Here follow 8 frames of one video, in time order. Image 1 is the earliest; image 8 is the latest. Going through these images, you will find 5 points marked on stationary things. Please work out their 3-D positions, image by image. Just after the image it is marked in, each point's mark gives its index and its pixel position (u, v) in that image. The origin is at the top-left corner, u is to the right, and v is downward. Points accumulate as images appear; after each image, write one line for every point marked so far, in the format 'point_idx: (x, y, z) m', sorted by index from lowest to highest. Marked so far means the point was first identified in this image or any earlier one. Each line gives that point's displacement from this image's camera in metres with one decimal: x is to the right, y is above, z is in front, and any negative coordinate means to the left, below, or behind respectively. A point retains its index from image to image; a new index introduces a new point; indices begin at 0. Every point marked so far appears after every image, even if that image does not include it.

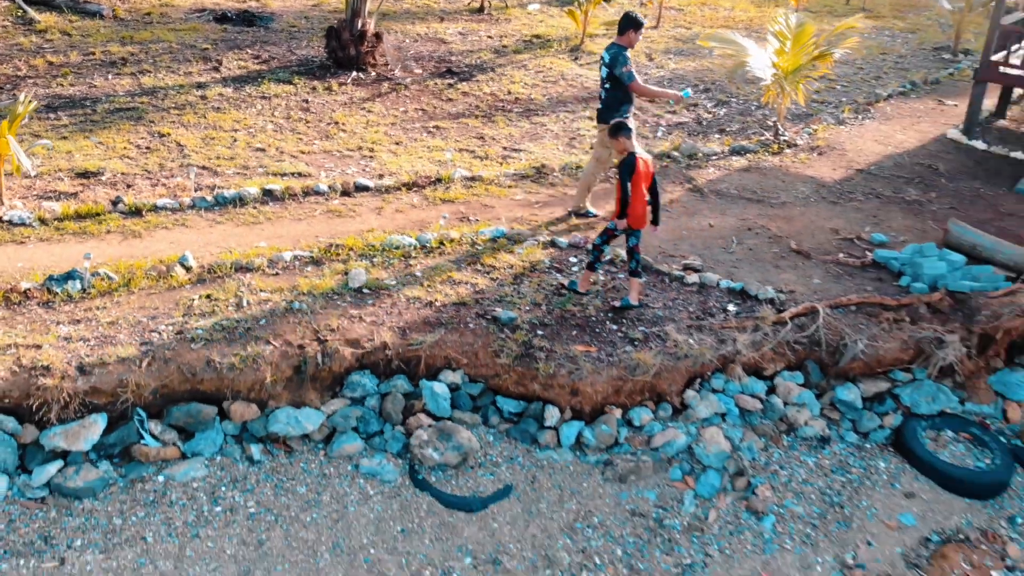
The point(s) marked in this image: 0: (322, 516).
0: (-1.0, -1.2, +5.0) m
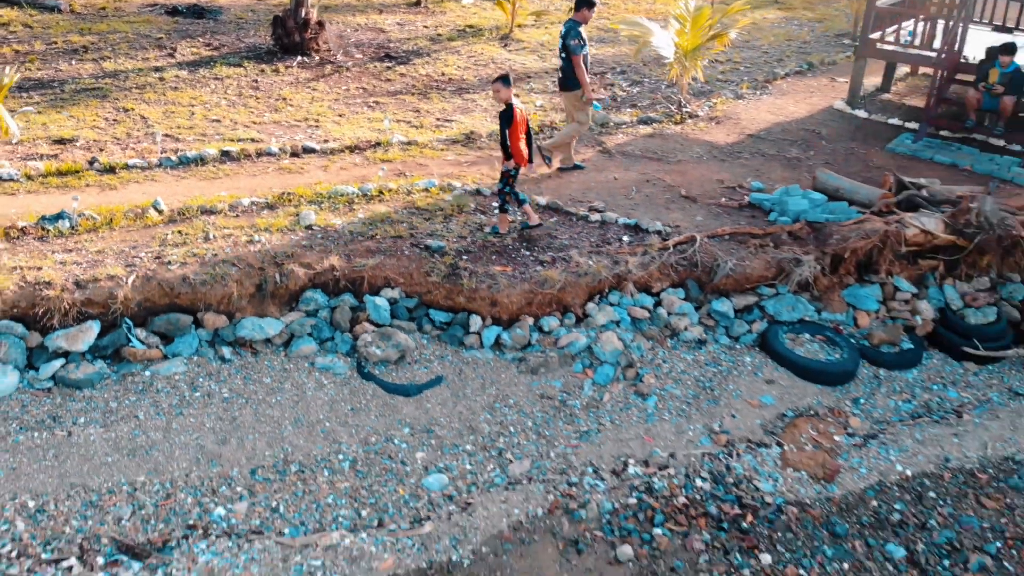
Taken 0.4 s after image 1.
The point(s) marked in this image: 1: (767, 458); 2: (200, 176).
0: (-1.4, -0.7, +6.0) m
1: (+1.6, -1.1, +6.1) m
2: (-2.6, +0.9, +8.0) m
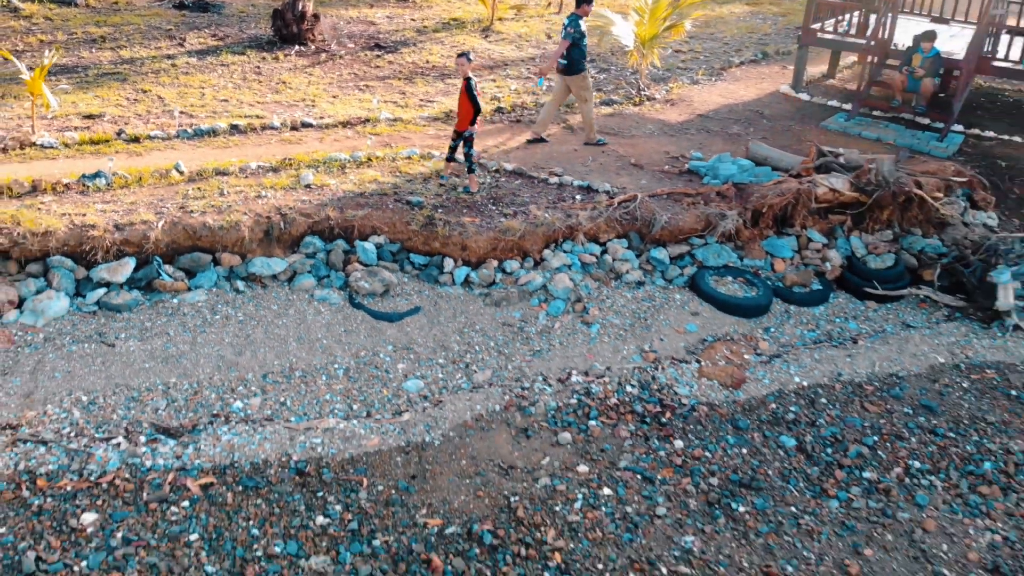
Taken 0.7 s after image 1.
0: (-1.7, -0.2, +7.2) m
1: (+1.3, -0.6, +7.4) m
2: (-2.9, +1.4, +9.2) m
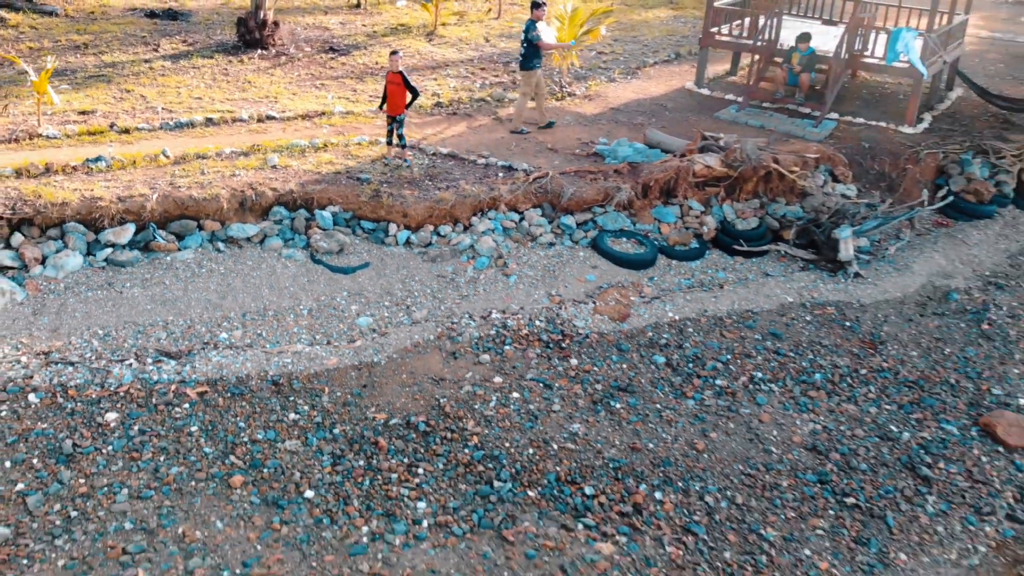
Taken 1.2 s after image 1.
0: (-2.3, +0.1, +8.9) m
1: (+0.7, -0.2, +9.2) m
2: (-3.6, +1.7, +10.9) m
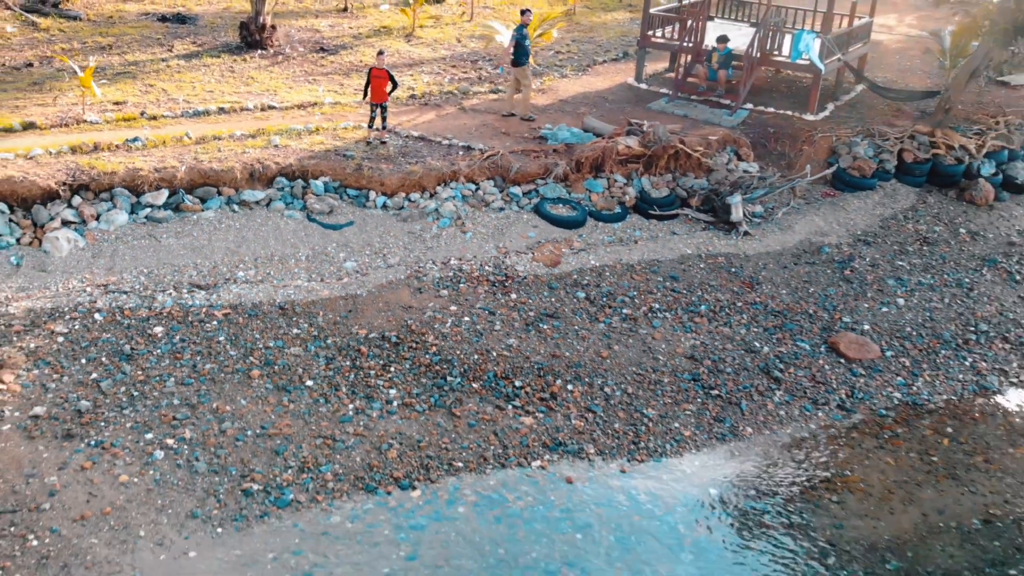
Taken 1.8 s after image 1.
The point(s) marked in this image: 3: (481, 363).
0: (-2.9, +0.7, +11.3) m
1: (+0.1, +0.4, +11.6) m
2: (-4.2, +2.3, +13.2) m
3: (-0.3, -0.8, +9.9) m
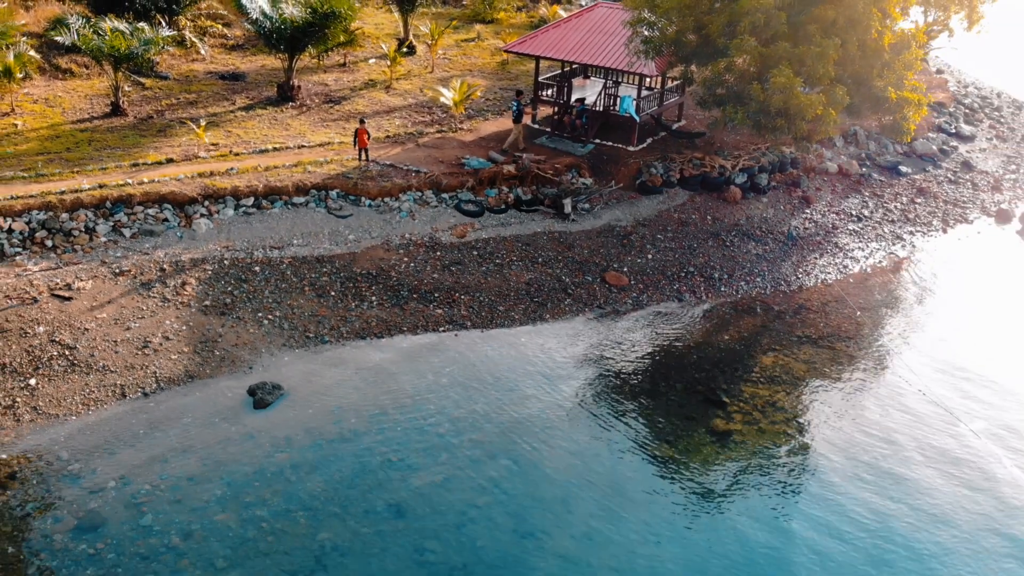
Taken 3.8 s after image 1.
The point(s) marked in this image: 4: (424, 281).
0: (-4.5, +1.6, +21.1) m
1: (-1.5, +1.2, +21.4) m
2: (-5.9, +3.2, +22.9) m
3: (-1.9, +0.1, +19.7) m
4: (-1.8, +0.1, +19.8) m
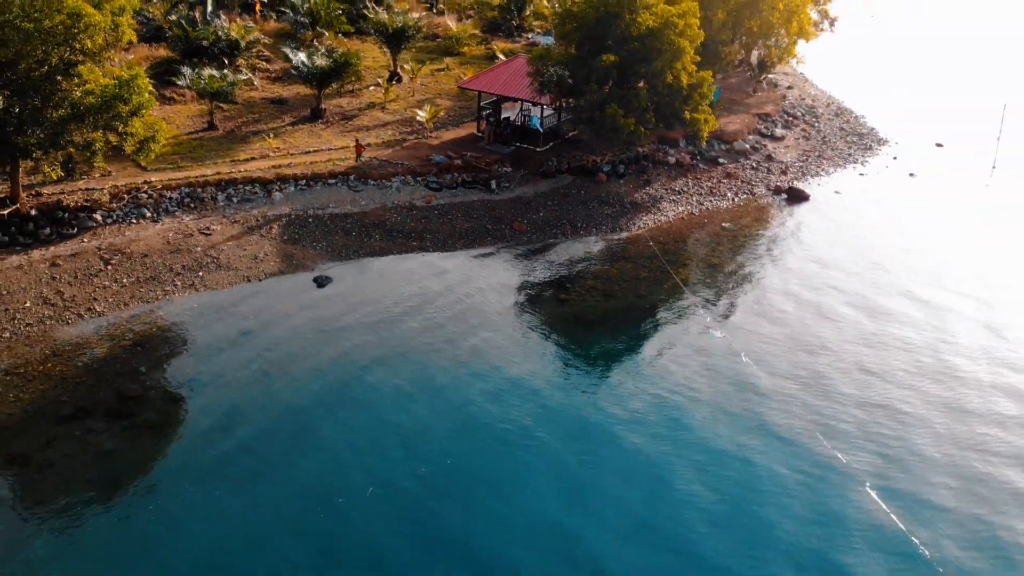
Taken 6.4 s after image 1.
0: (-6.6, +3.7, +35.9) m
1: (-3.6, +3.4, +36.3) m
2: (-8.0, +5.3, +37.8) m
3: (-4.0, +2.2, +34.6) m
4: (-3.9, +2.2, +34.7) m
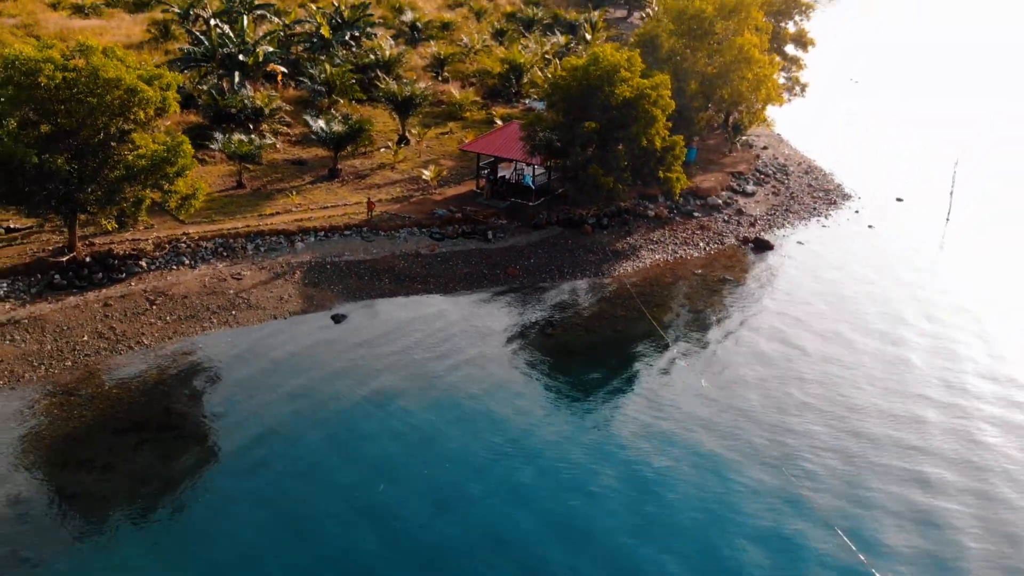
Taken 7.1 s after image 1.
0: (-6.9, +2.0, +40.7) m
1: (-3.8, +1.7, +41.0) m
2: (-8.2, +3.5, +42.7) m
3: (-4.3, +0.6, +39.3) m
4: (-4.2, +0.7, +39.4) m
